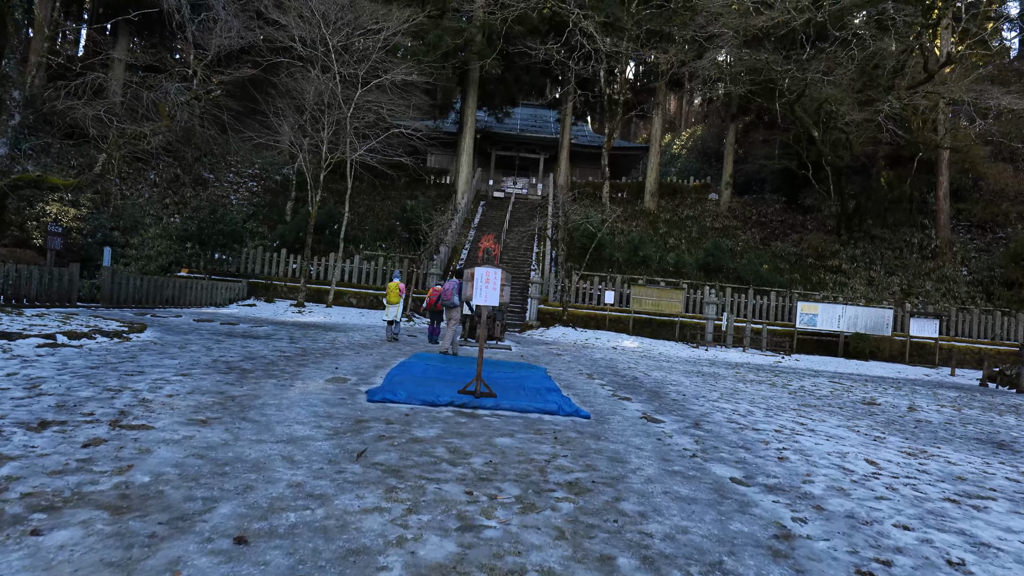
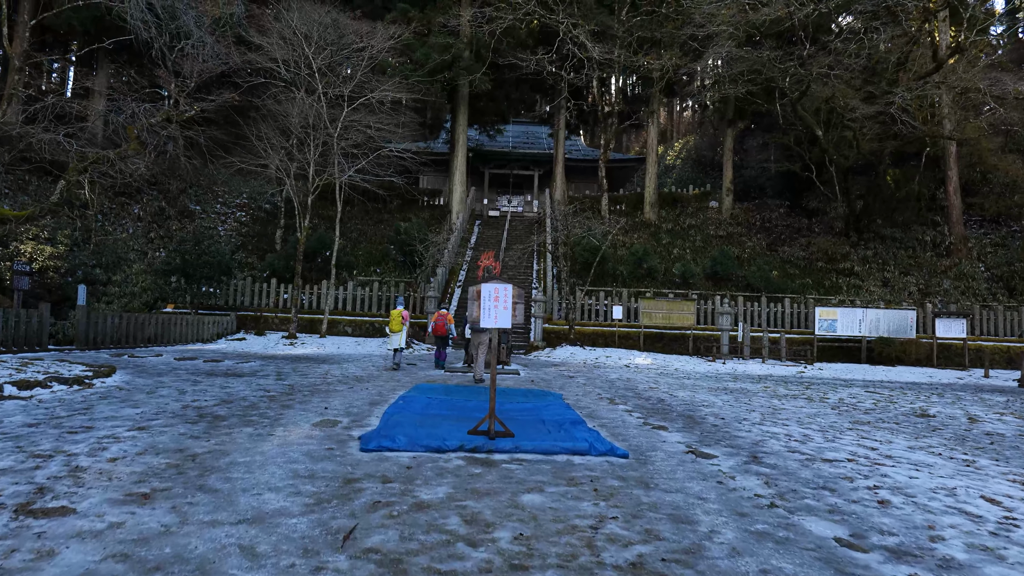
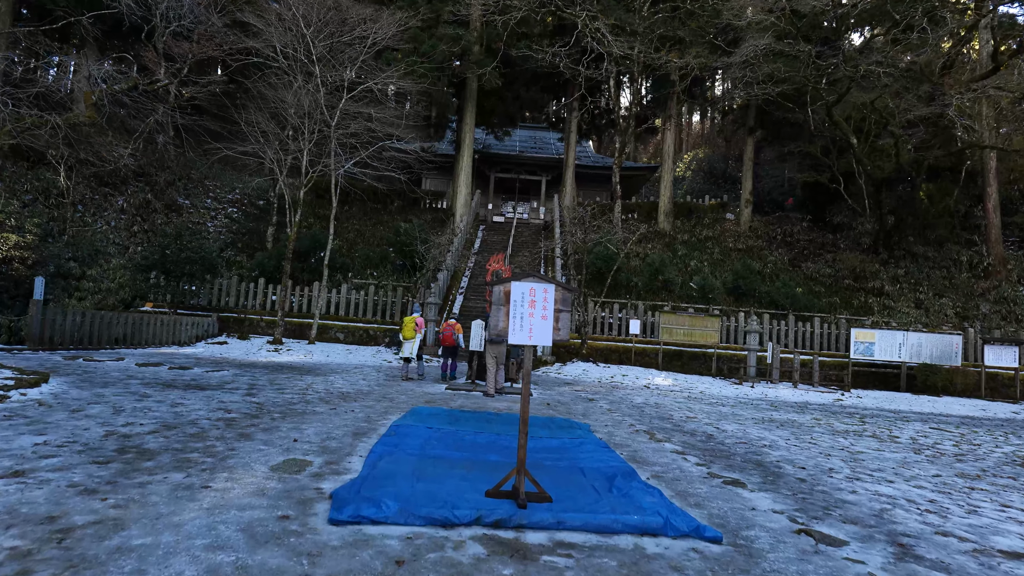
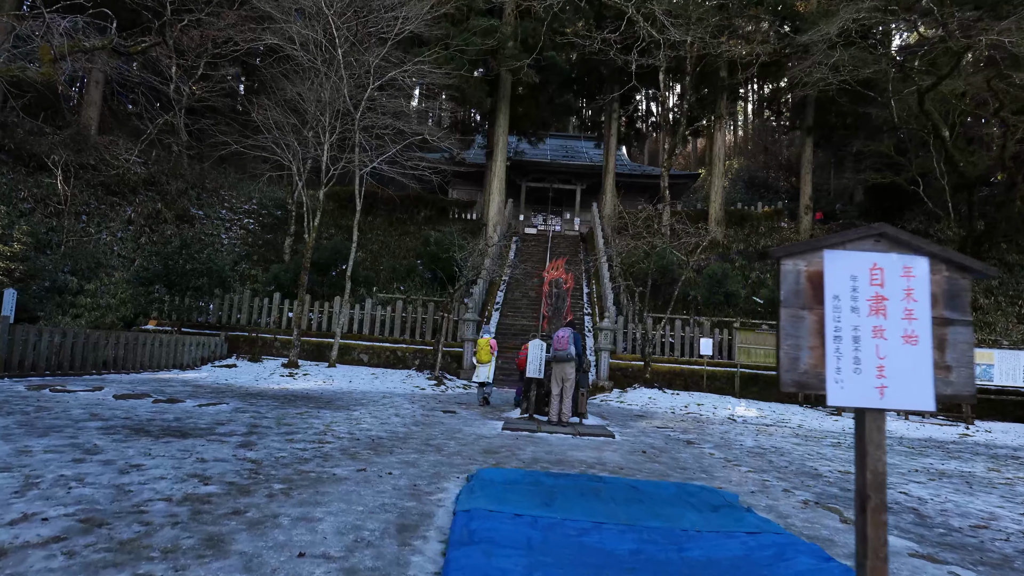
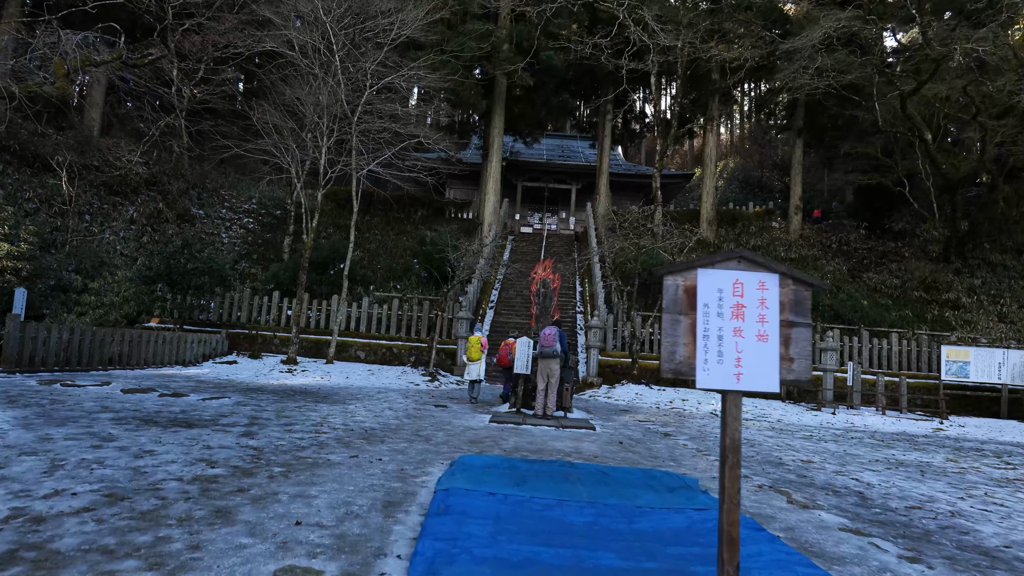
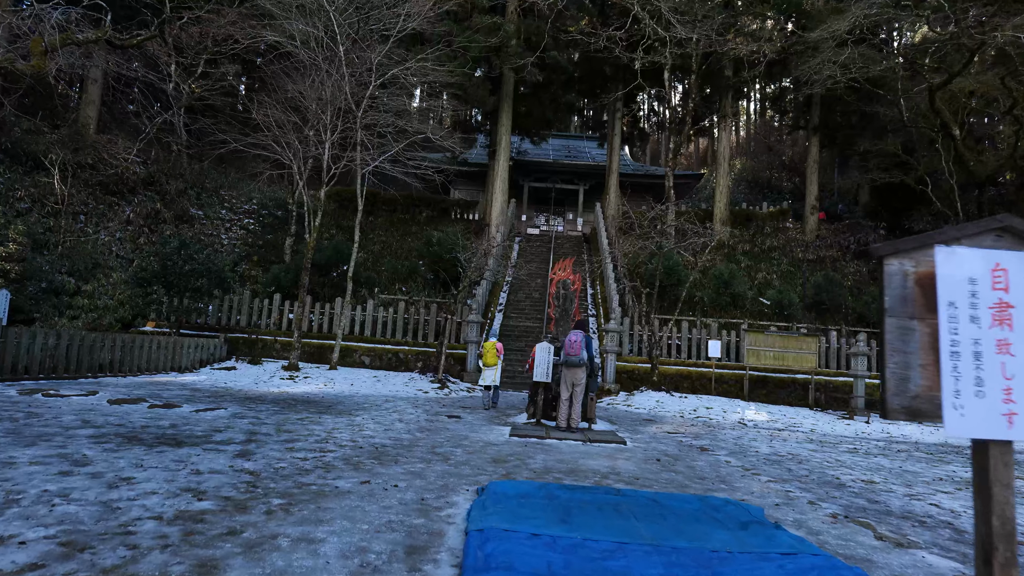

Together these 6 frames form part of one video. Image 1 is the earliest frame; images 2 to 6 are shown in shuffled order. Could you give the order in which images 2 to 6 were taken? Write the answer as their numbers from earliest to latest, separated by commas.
2, 3, 5, 4, 6
